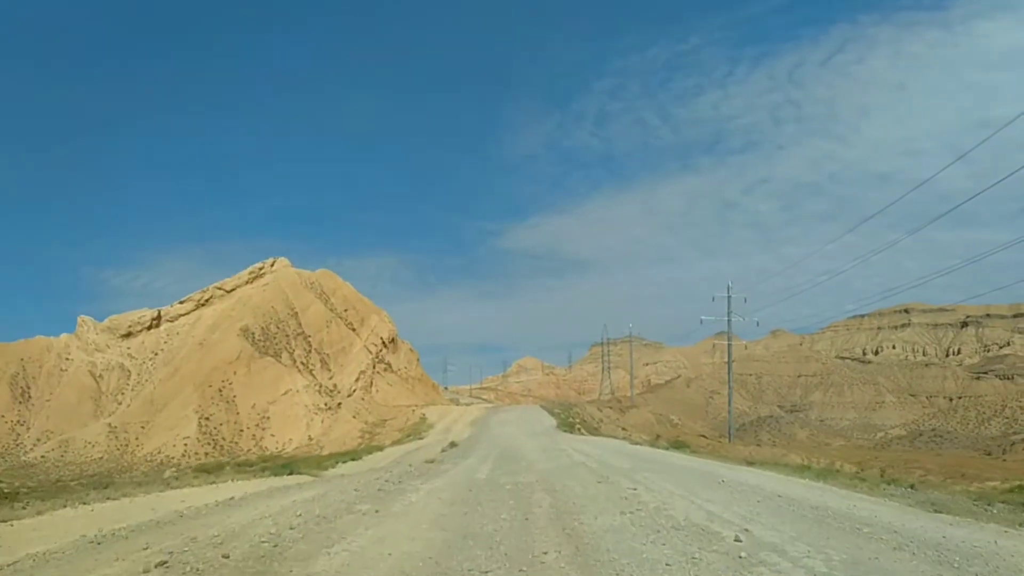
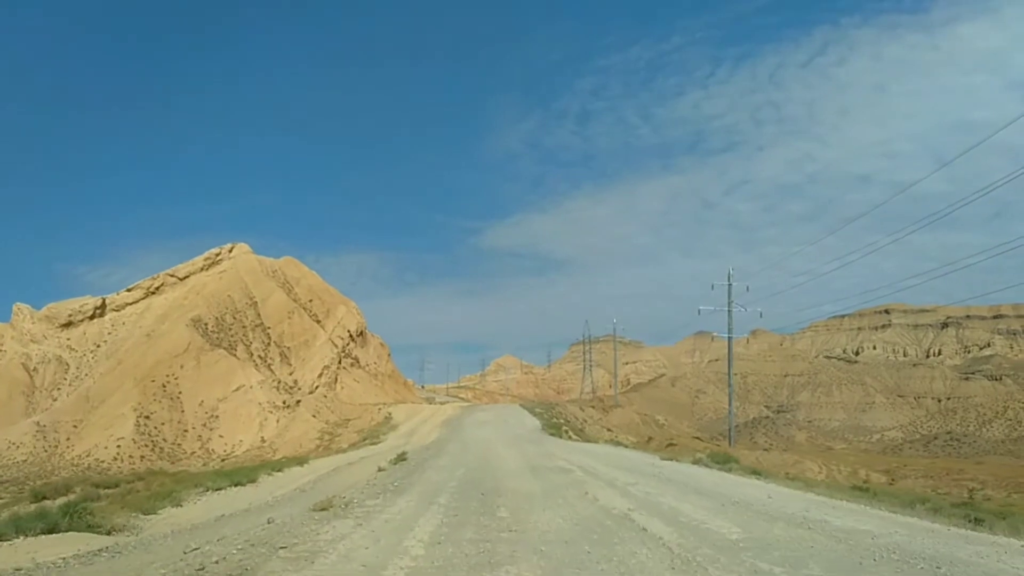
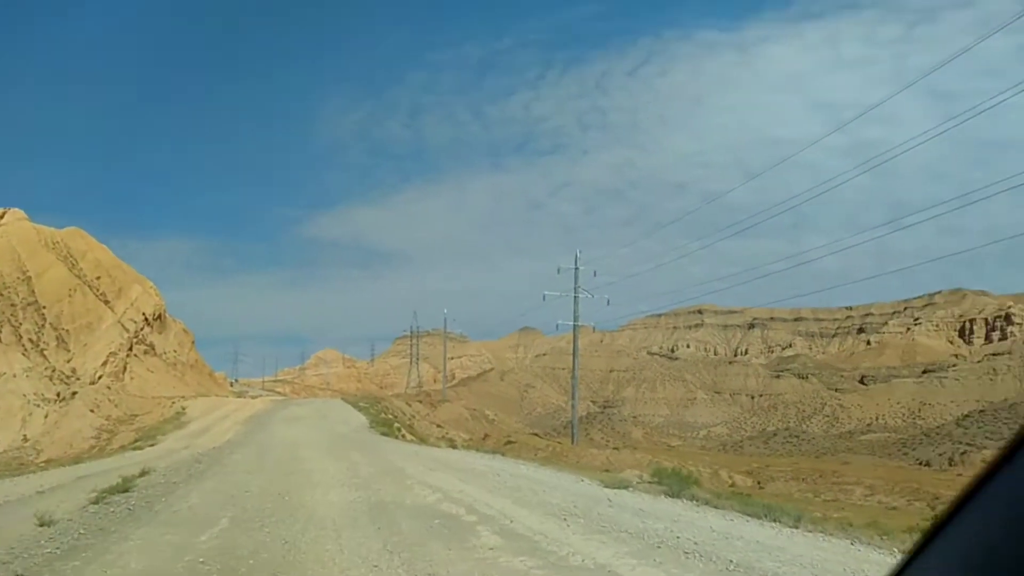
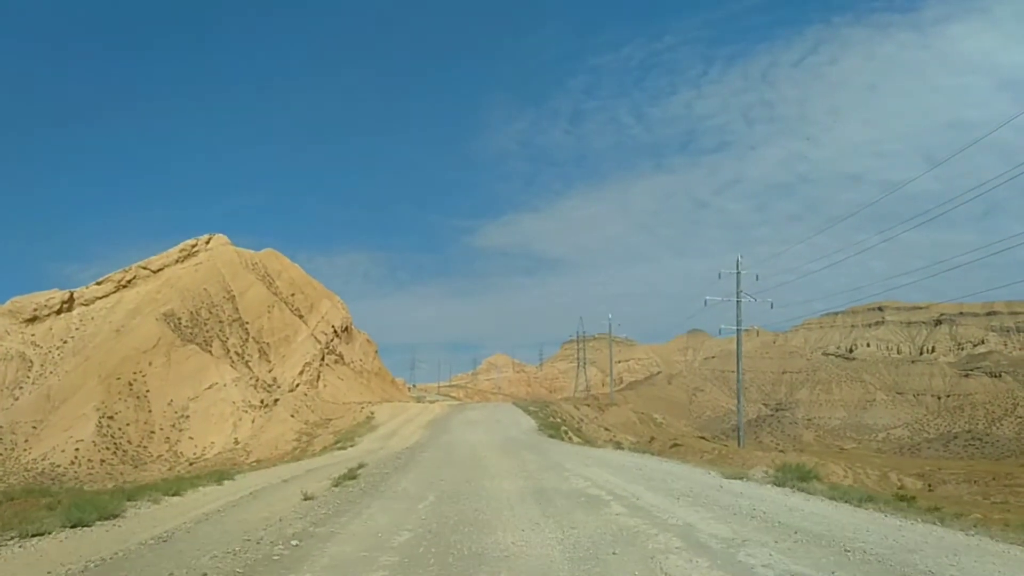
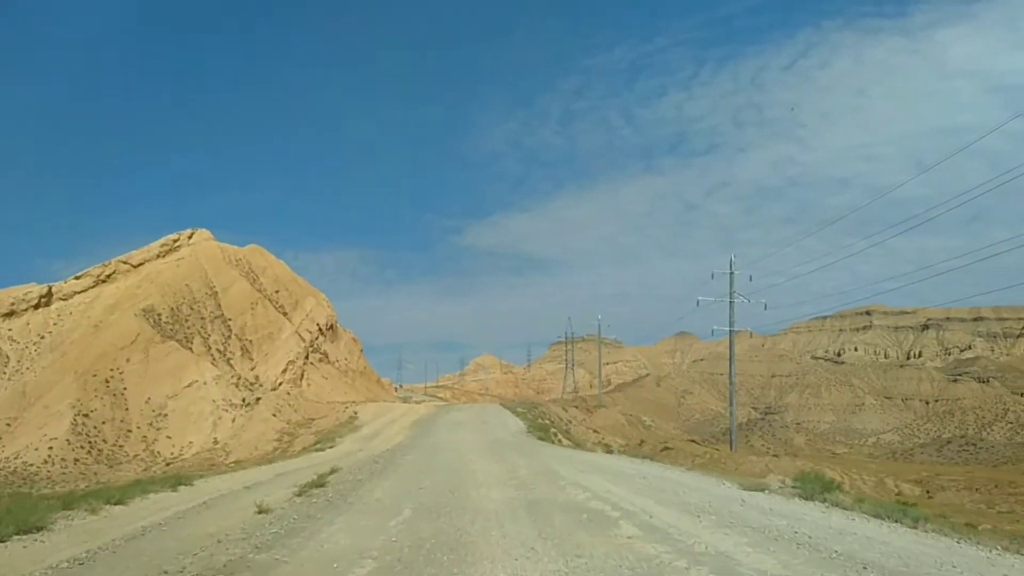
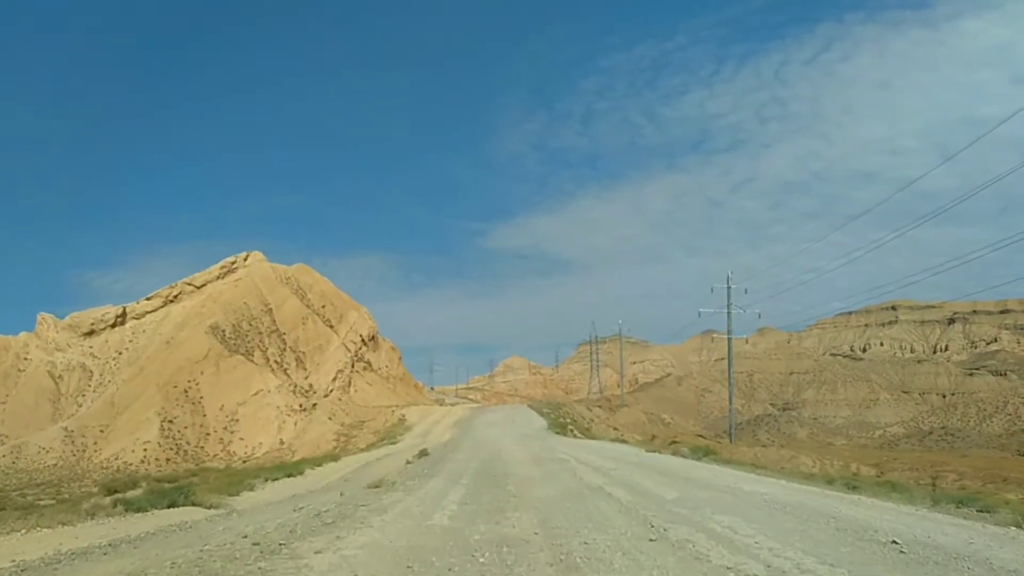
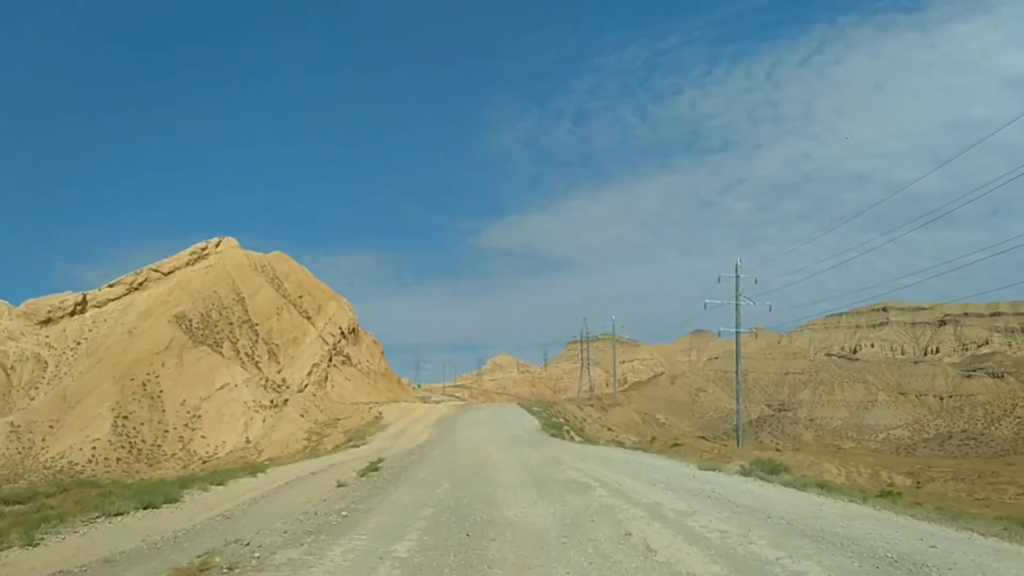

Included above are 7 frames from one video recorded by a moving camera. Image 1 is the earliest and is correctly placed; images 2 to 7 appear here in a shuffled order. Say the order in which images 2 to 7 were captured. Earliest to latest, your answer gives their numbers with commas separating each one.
6, 2, 7, 4, 5, 3
